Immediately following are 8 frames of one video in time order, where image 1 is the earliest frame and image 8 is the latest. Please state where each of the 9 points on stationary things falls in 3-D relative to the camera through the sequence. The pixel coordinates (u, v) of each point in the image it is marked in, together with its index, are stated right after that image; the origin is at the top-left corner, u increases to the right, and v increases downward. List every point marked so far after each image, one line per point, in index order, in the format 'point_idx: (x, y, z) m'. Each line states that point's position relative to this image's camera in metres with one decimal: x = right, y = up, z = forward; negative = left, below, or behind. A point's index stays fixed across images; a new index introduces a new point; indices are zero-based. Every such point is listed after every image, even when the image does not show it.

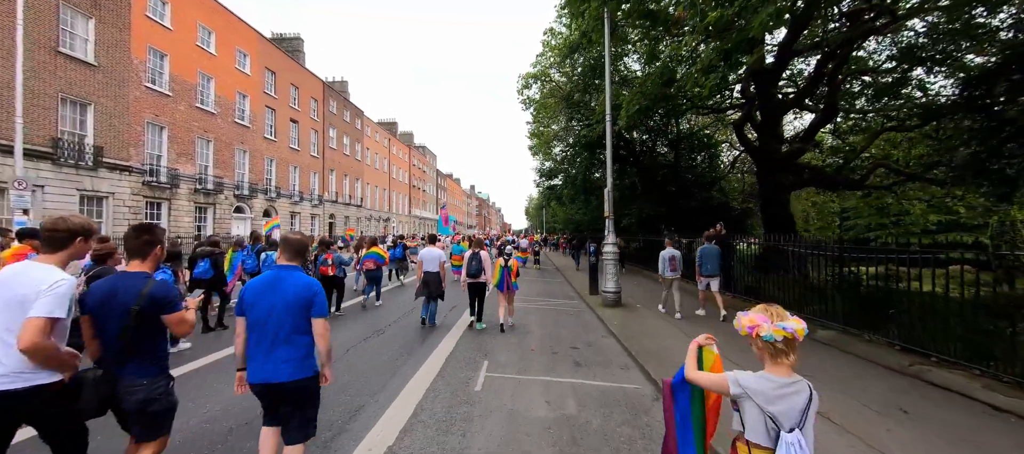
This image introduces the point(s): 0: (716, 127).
0: (+9.3, +4.6, +16.4) m
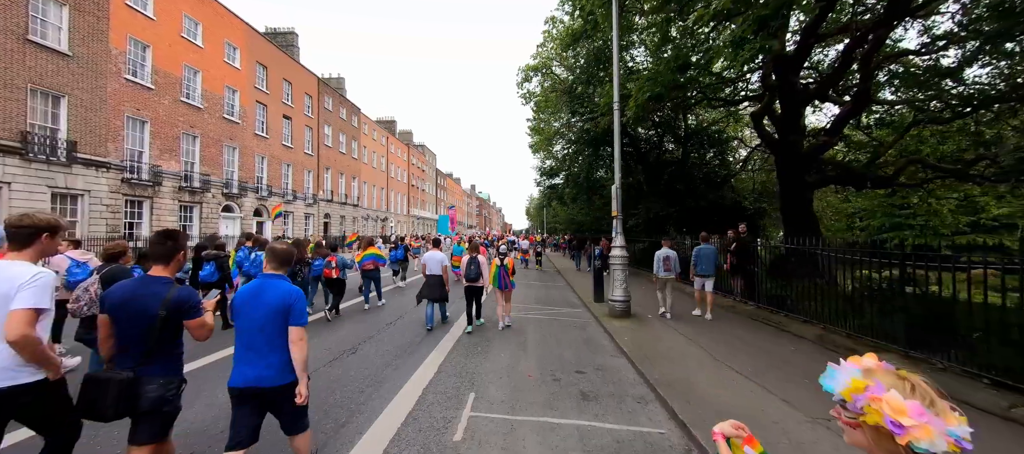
0: (+9.3, +4.5, +15.5) m
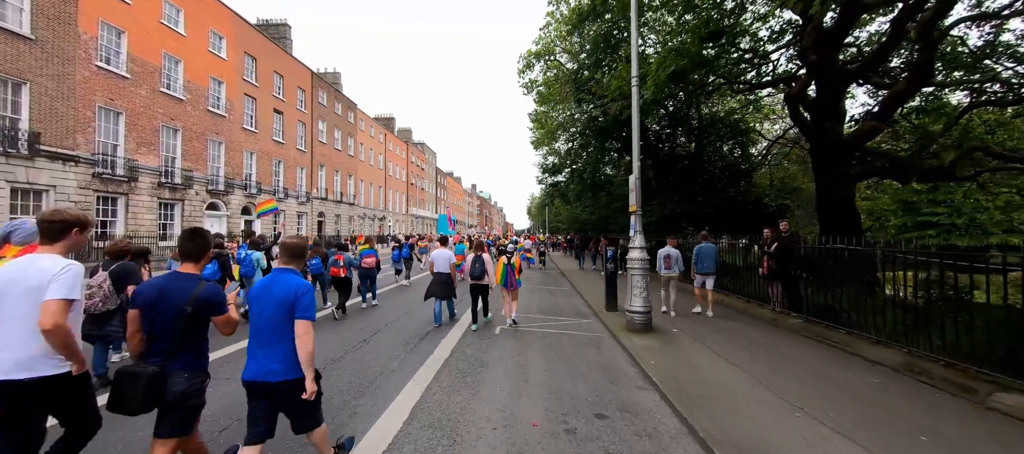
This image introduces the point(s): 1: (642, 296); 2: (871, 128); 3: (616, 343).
0: (+9.3, +4.6, +14.3) m
1: (+2.3, -1.2, +6.3) m
2: (+8.4, +2.3, +8.4) m
3: (+1.7, -1.9, +6.1) m
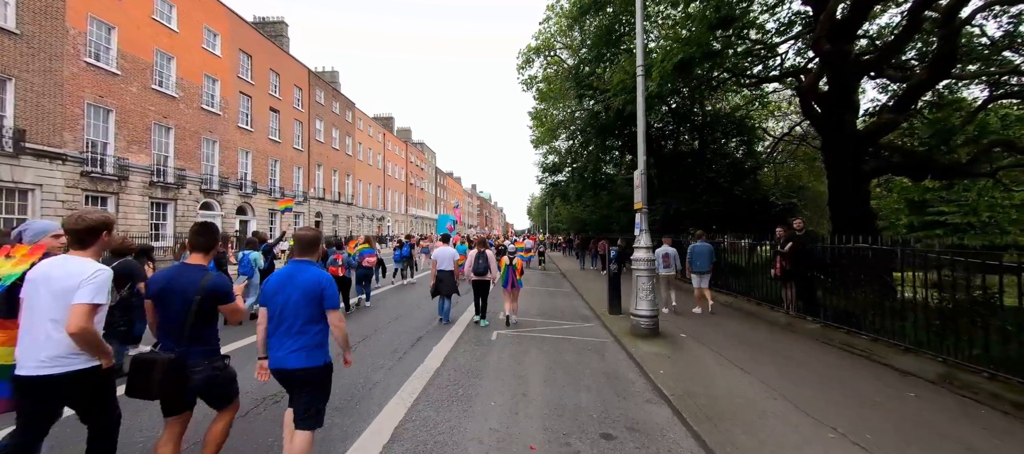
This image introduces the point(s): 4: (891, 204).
0: (+9.3, +4.6, +13.9) m
1: (+2.3, -1.2, +5.9) m
2: (+8.3, +2.3, +8.0) m
3: (+1.7, -1.9, +5.7) m
4: (+15.4, +1.0, +14.7) m
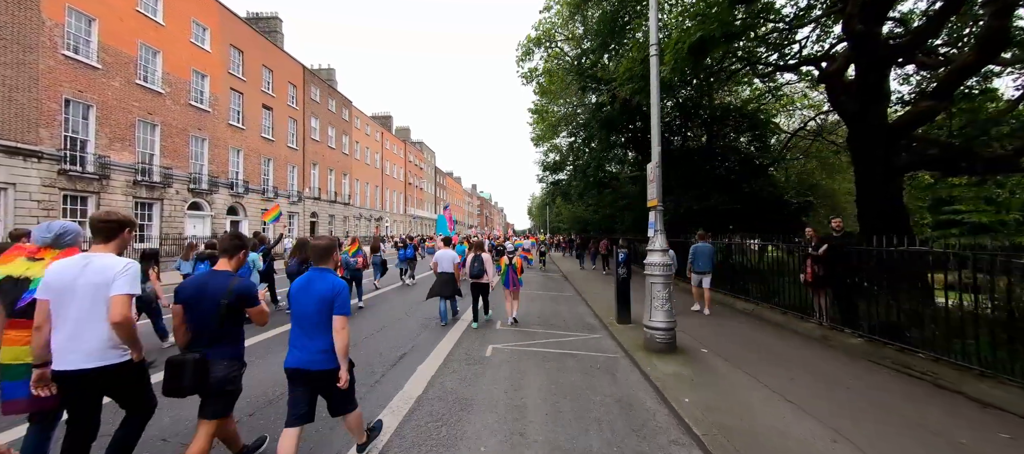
0: (+9.3, +4.6, +13.2) m
1: (+2.2, -1.2, +5.2) m
2: (+8.3, +2.4, +7.3) m
3: (+1.6, -1.9, +5.0) m
4: (+15.4, +1.0, +13.9) m
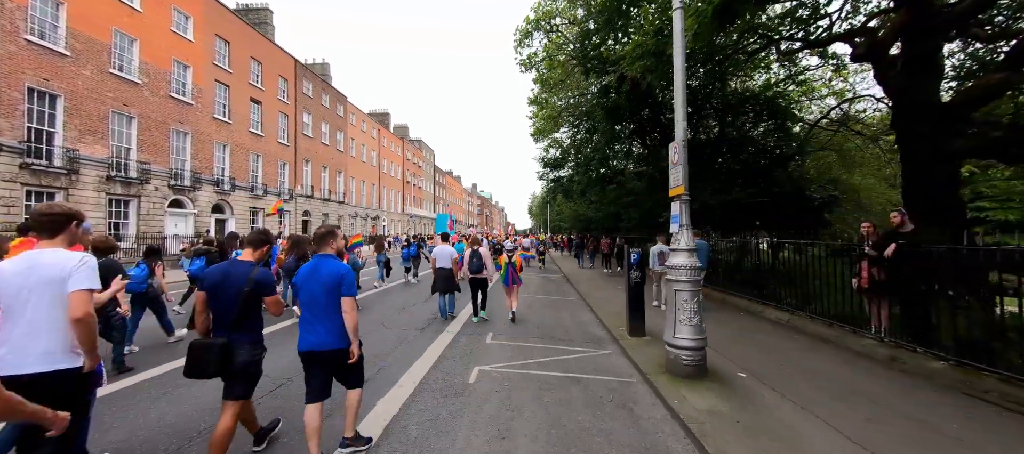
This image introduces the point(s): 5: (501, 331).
0: (+9.2, +4.7, +12.1) m
1: (+2.1, -1.1, +4.2) m
2: (+8.2, +2.4, +6.2) m
3: (+1.5, -1.8, +4.0) m
4: (+15.3, +1.1, +12.9) m
5: (-0.2, -1.8, +6.5) m
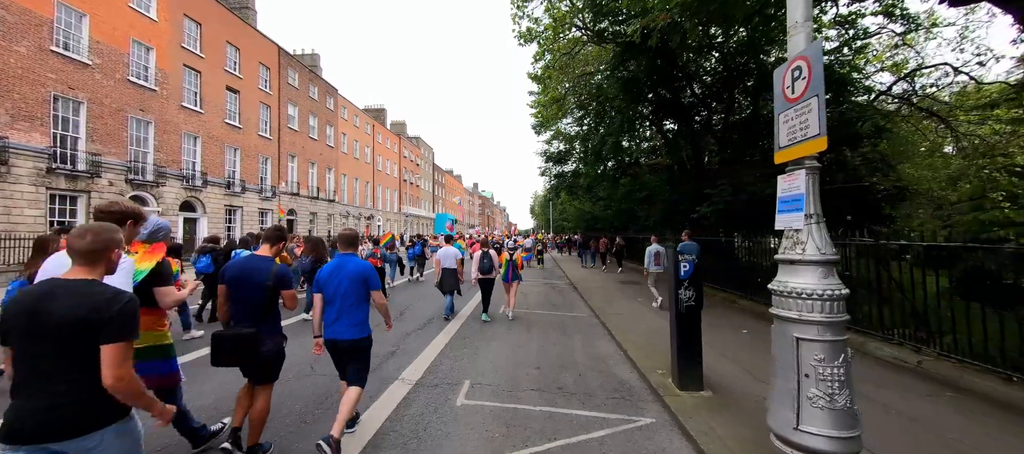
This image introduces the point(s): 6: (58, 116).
0: (+9.0, +4.8, +10.0) m
1: (+2.0, -1.1, +2.1) m
2: (+8.0, +2.5, +4.2) m
3: (+1.4, -1.8, +1.9) m
4: (+15.2, +1.1, +10.8) m
5: (-0.3, -1.8, +4.5) m
6: (-17.4, +4.3, +13.9) m
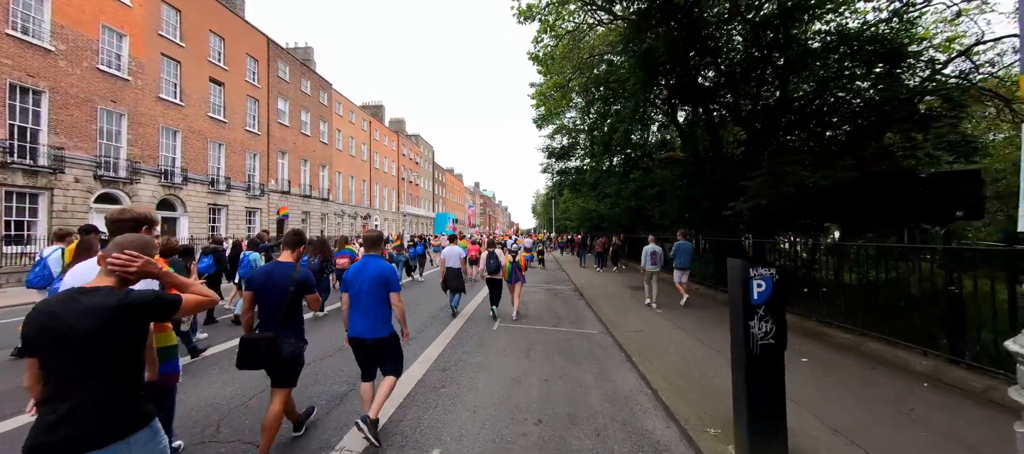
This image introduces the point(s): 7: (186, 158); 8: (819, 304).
0: (+9.0, +4.8, +8.7) m
1: (+1.9, -1.1, +0.9) m
2: (+7.9, +2.5, +2.8) m
3: (+1.3, -1.8, +0.7) m
4: (+15.1, +1.2, +9.4) m
5: (-0.4, -1.8, +3.3) m
6: (-17.4, +4.3, +12.7) m
7: (-16.9, +3.6, +18.8) m
8: (+5.9, -1.5, +7.0) m
